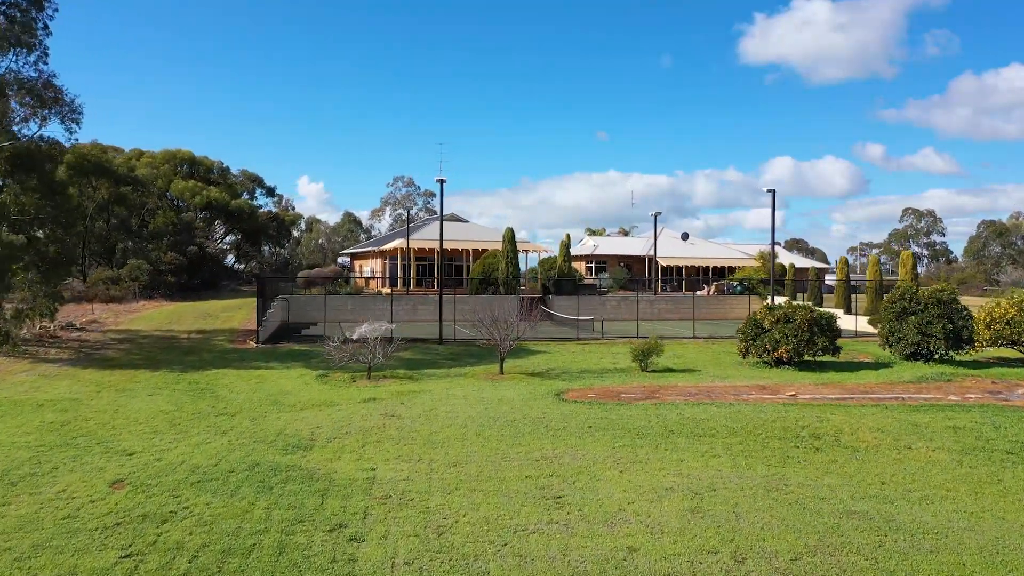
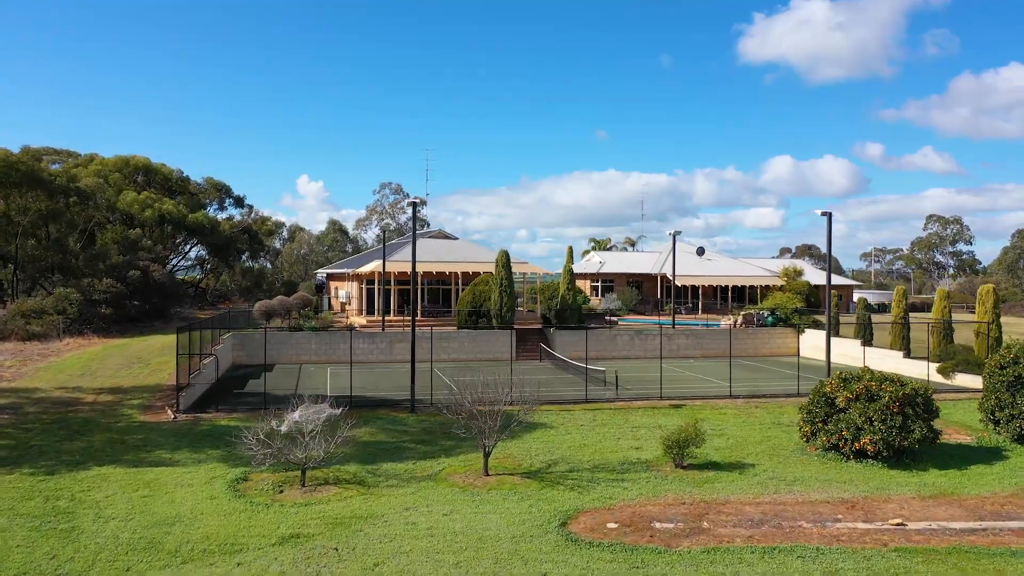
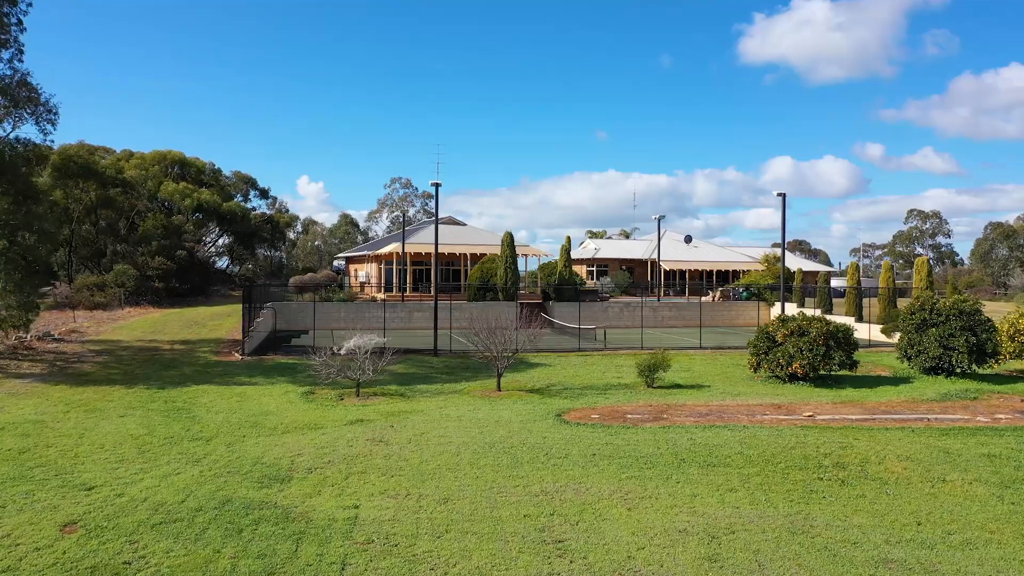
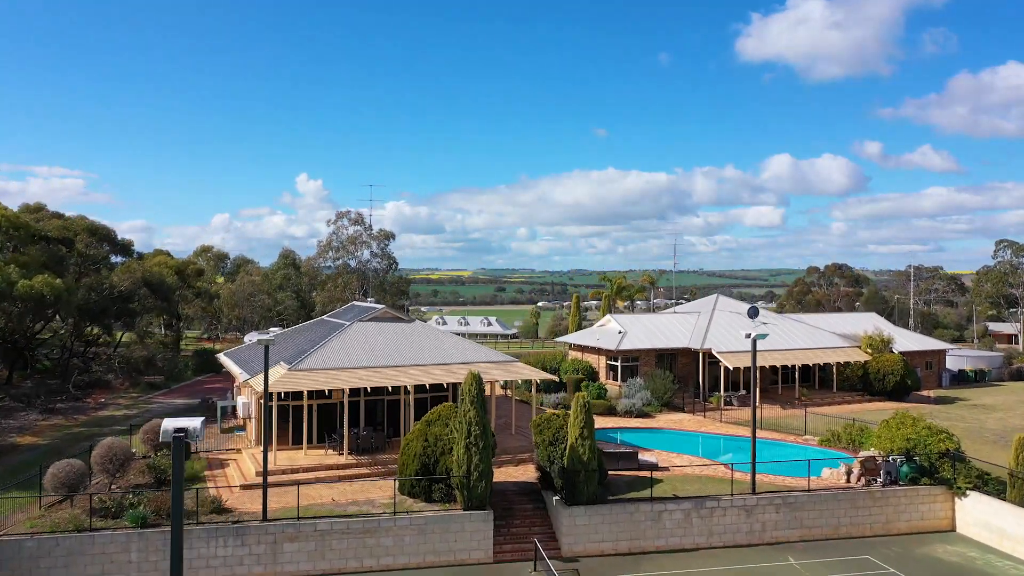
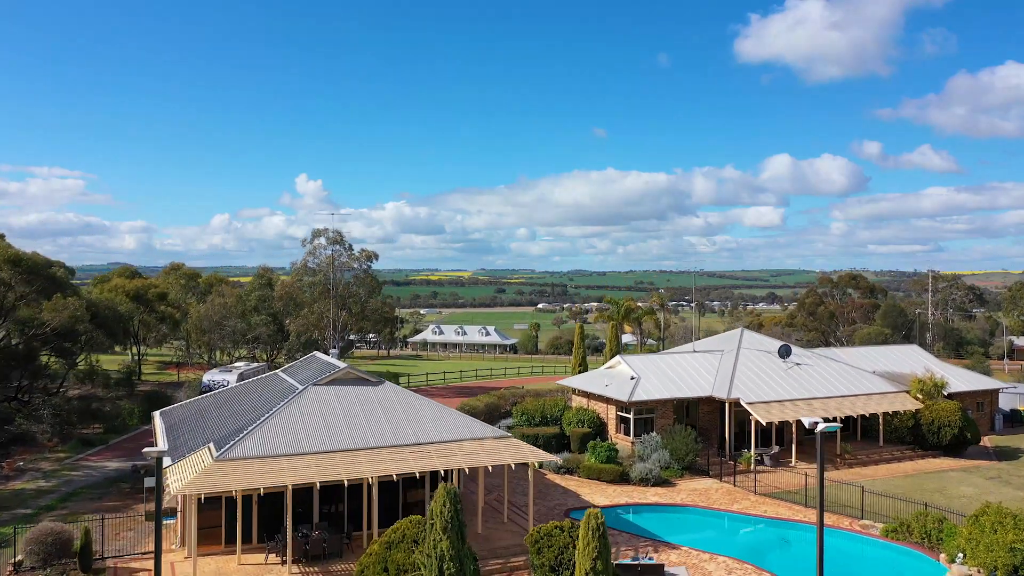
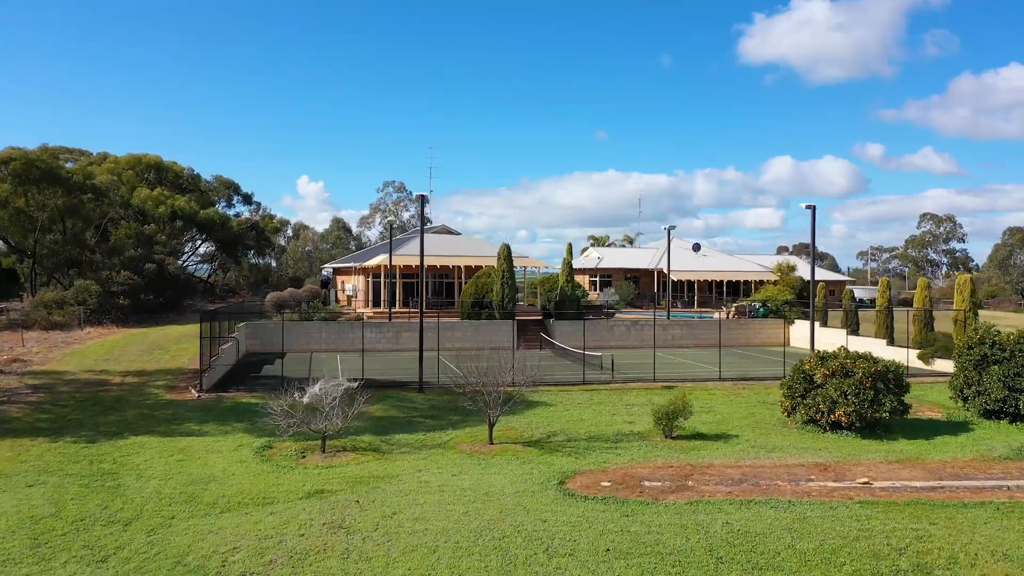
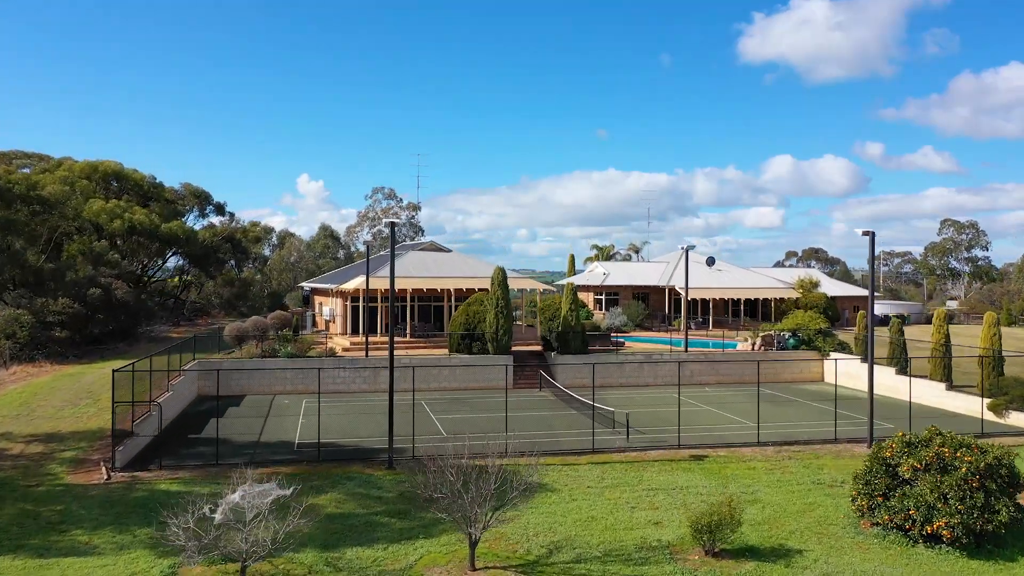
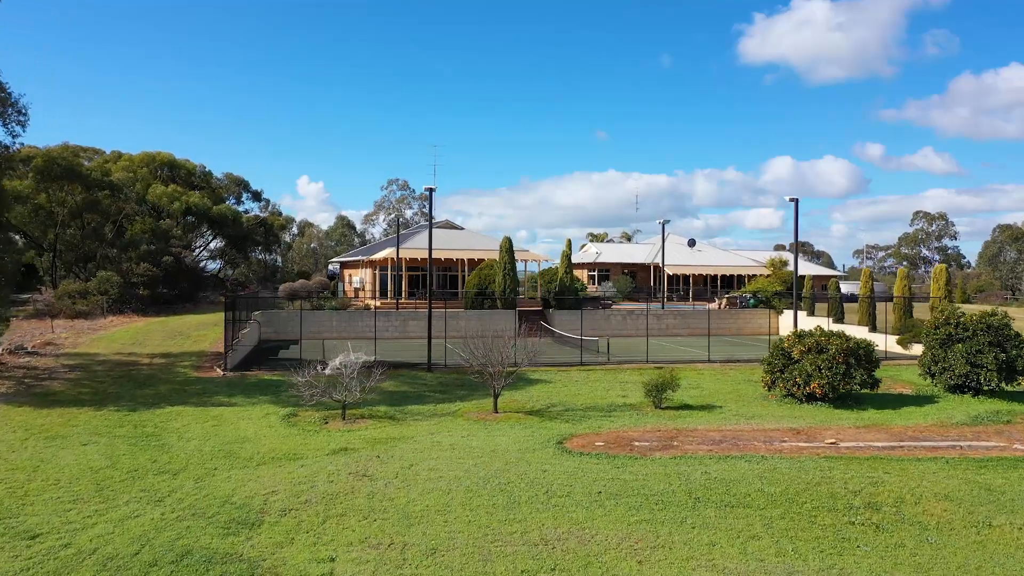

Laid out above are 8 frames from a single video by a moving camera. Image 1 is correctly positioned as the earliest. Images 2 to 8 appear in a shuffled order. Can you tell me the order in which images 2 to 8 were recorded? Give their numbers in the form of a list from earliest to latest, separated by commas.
3, 8, 6, 2, 7, 4, 5
